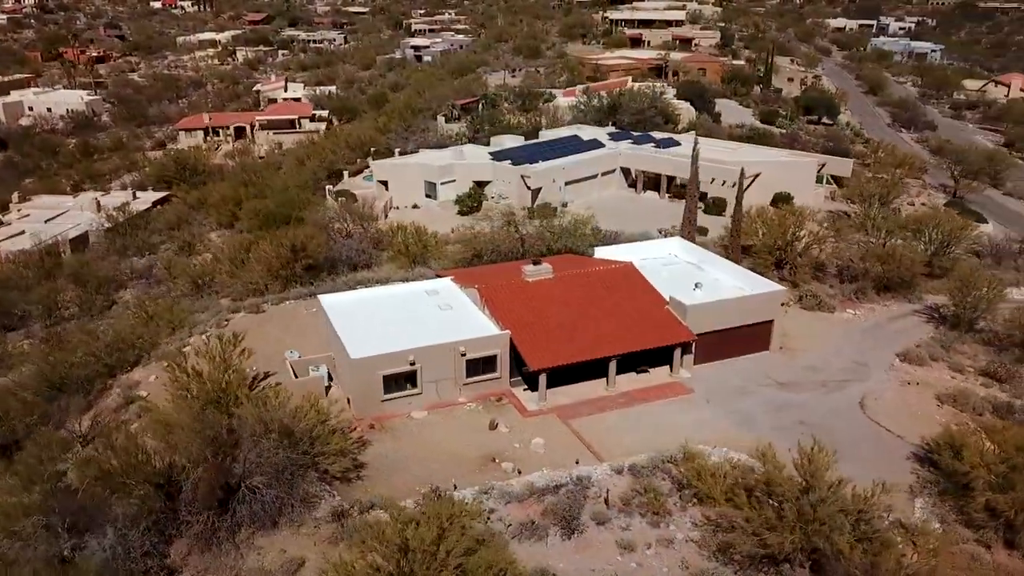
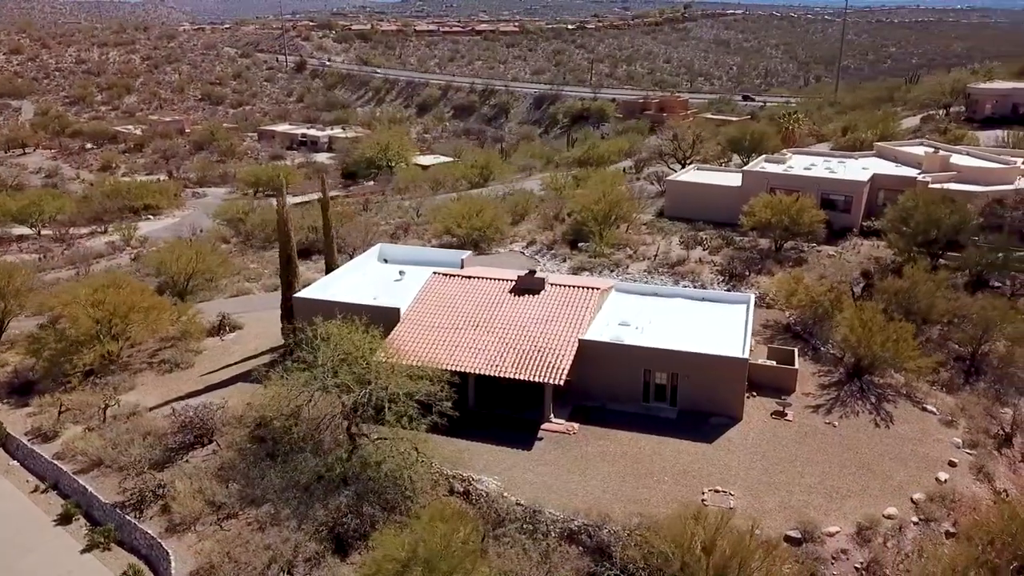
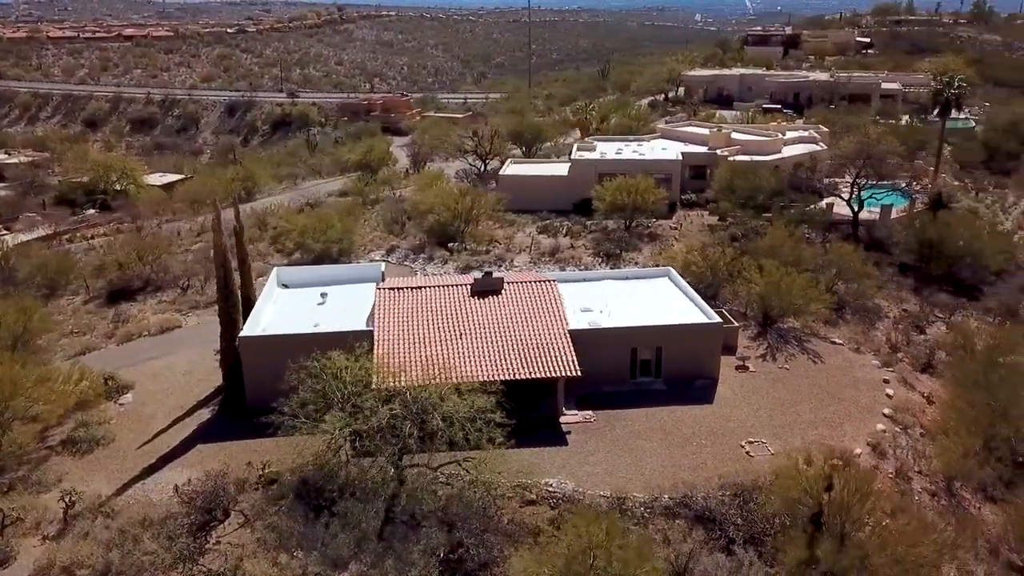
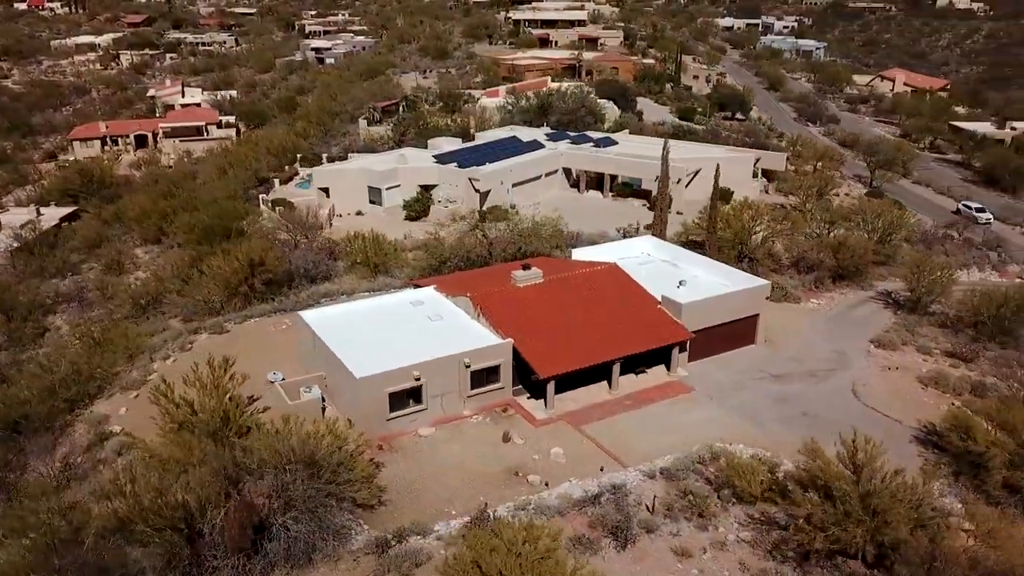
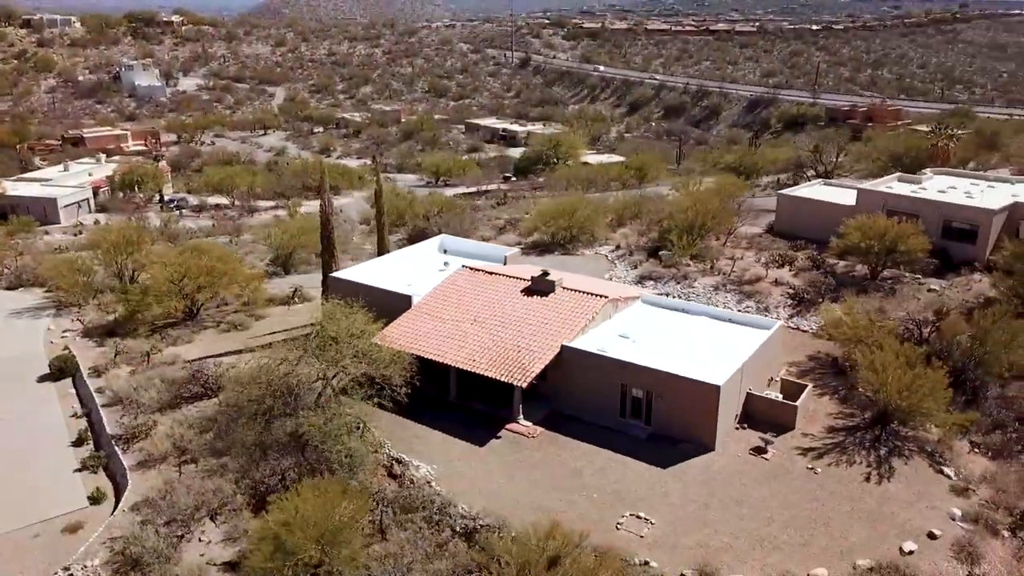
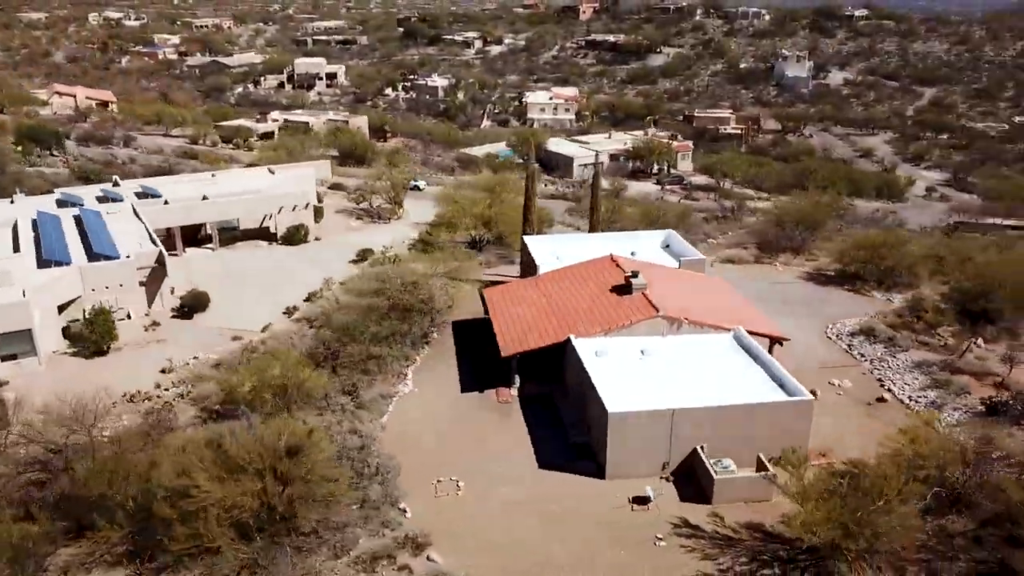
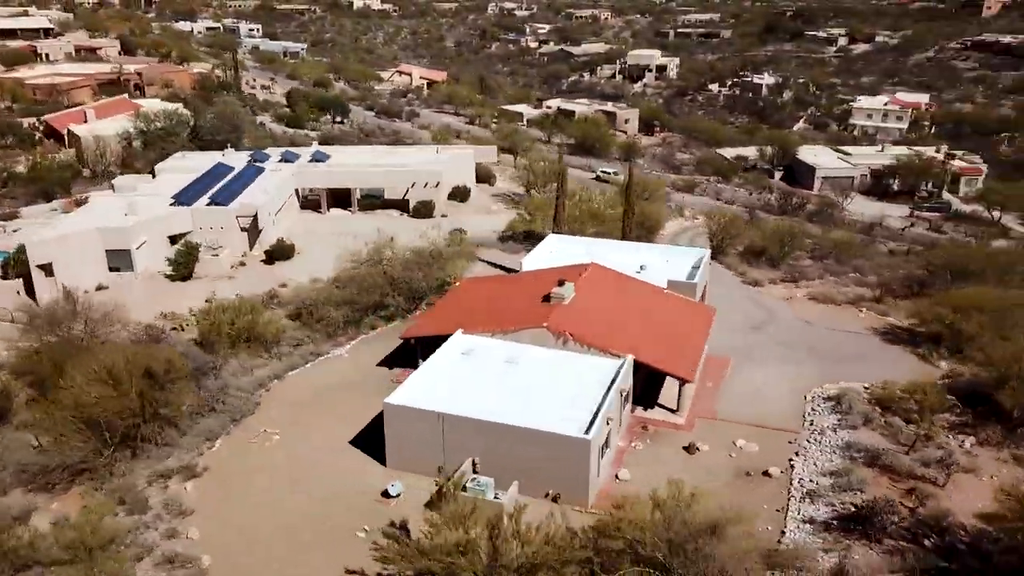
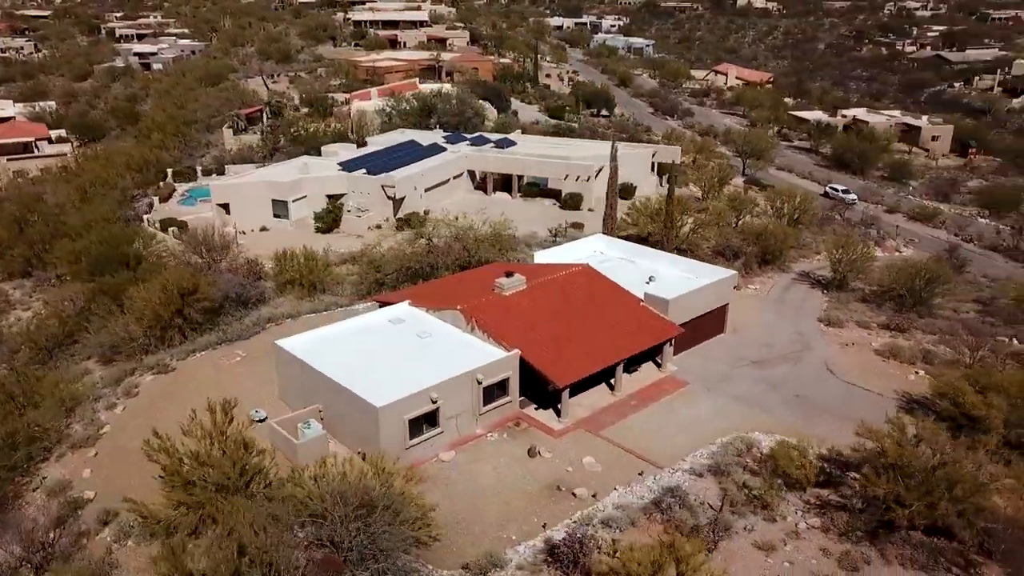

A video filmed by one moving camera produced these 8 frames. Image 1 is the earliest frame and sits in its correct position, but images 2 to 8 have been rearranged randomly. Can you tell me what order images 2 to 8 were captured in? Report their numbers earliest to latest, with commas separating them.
4, 8, 7, 6, 5, 2, 3
